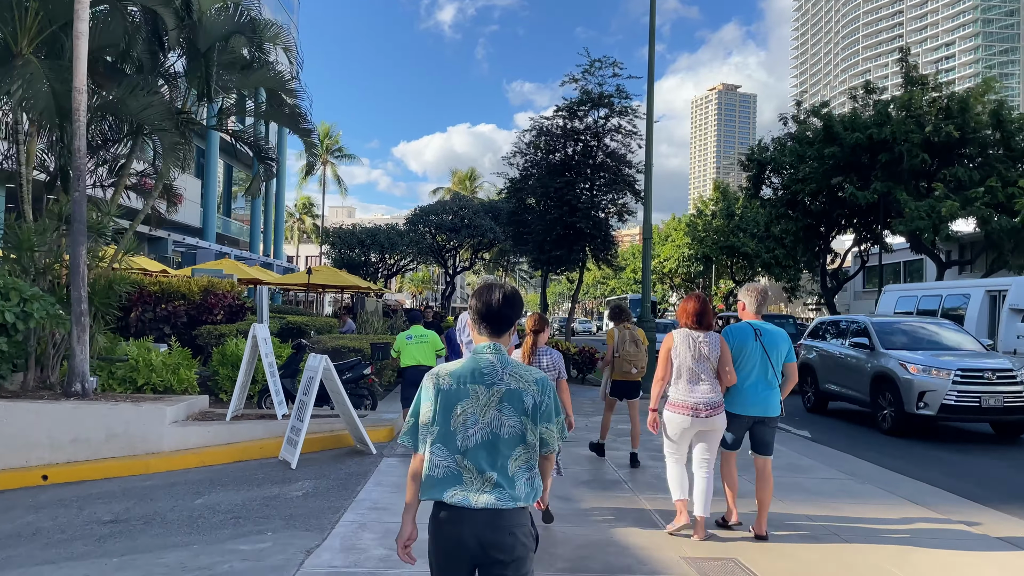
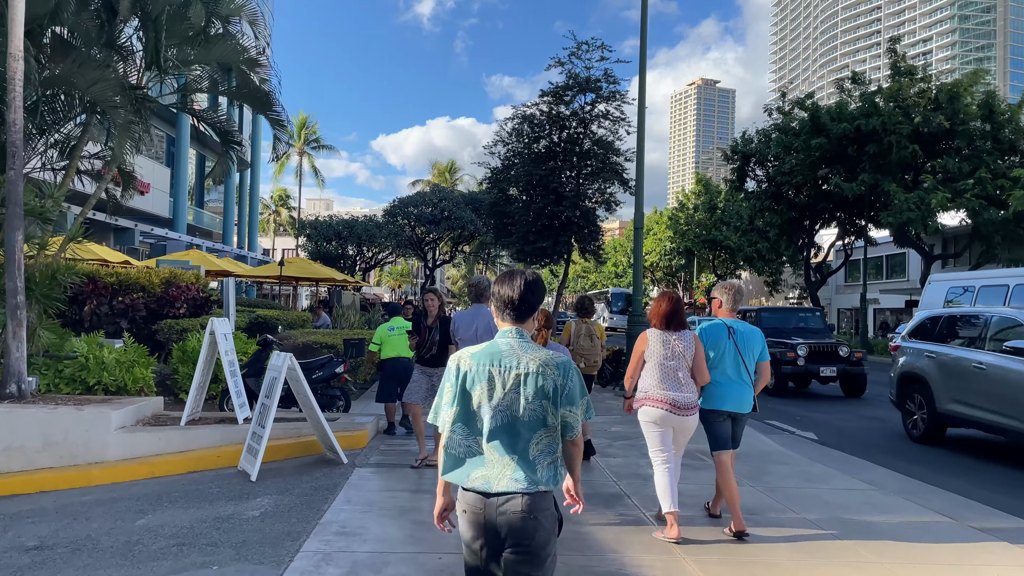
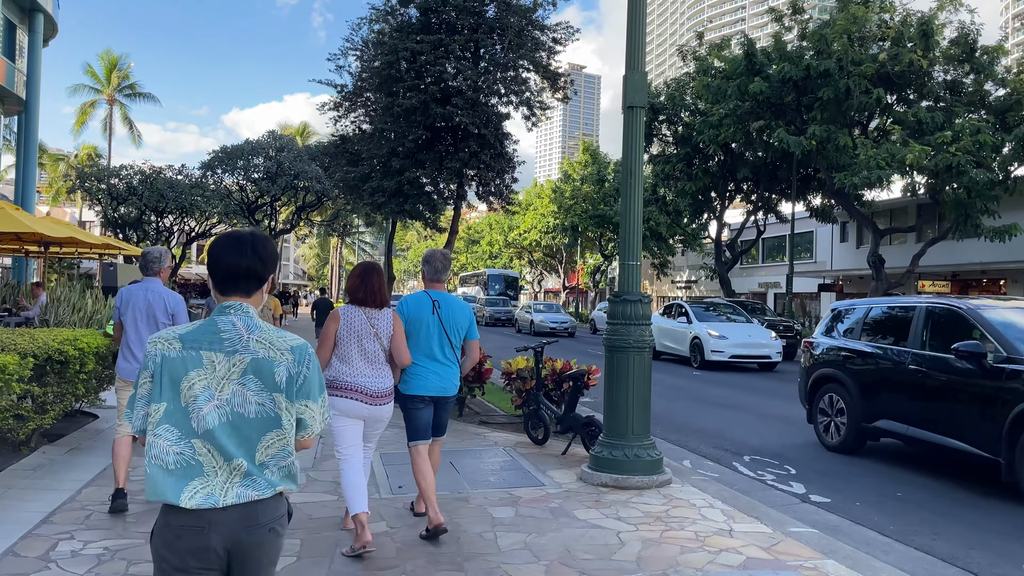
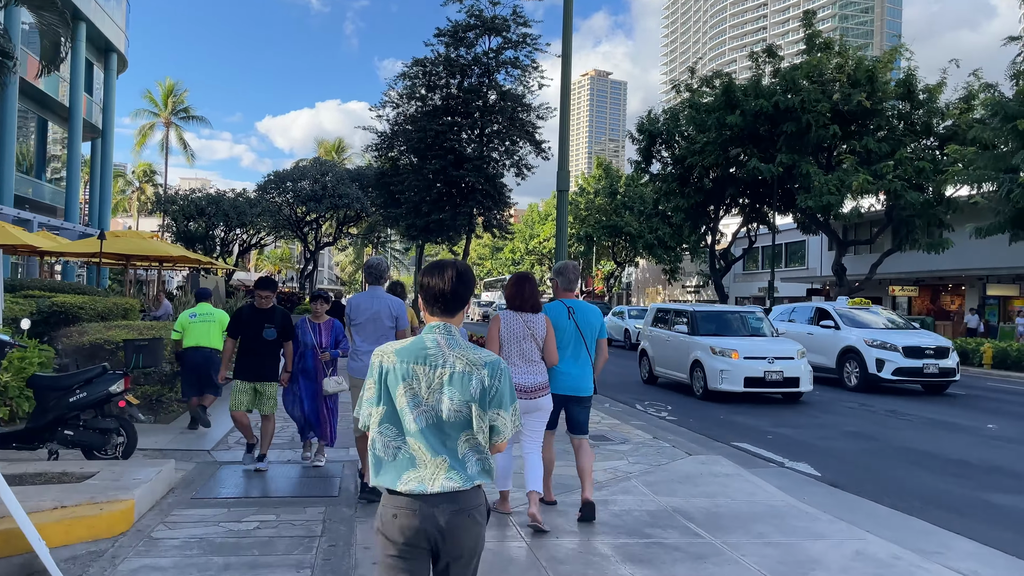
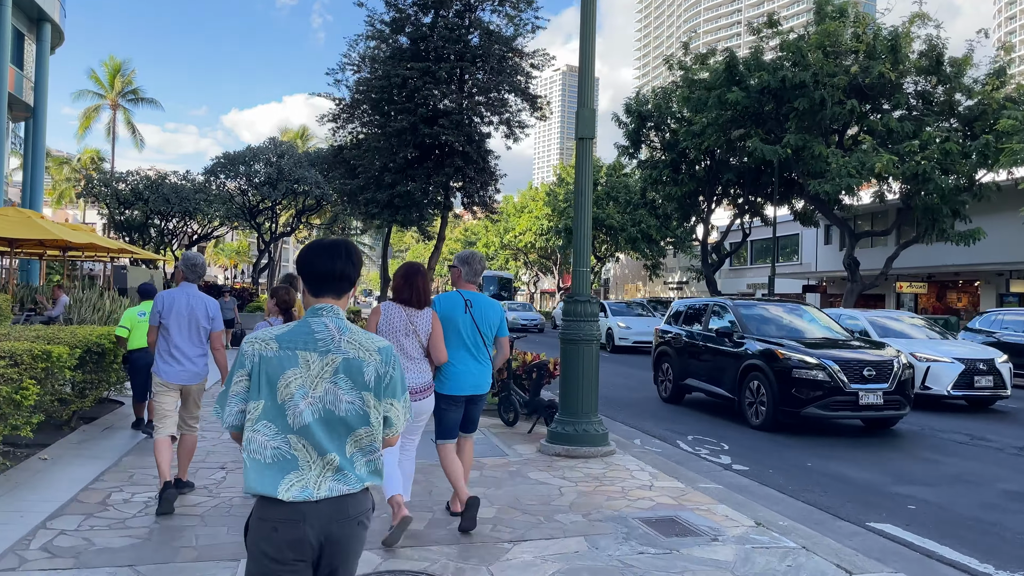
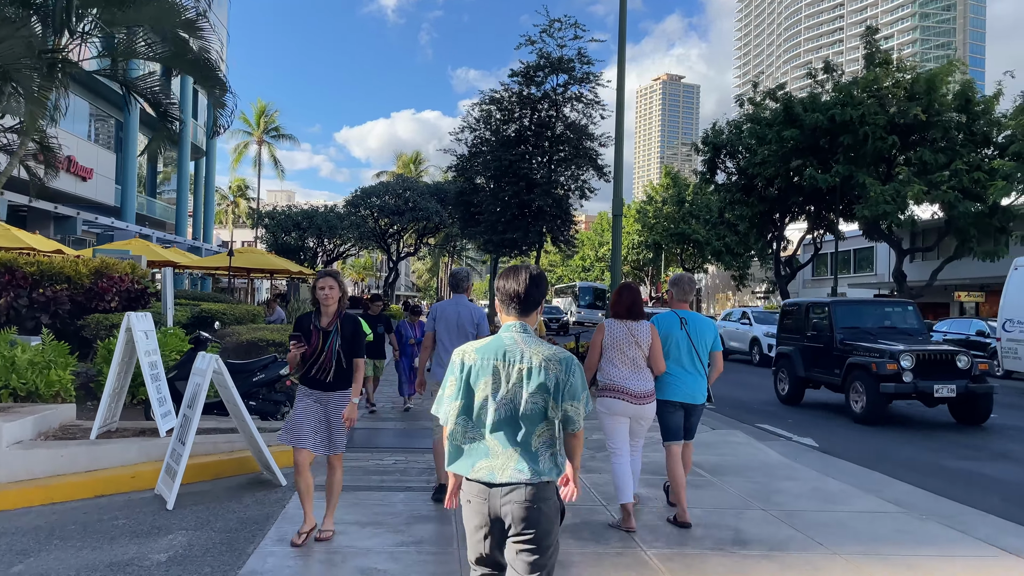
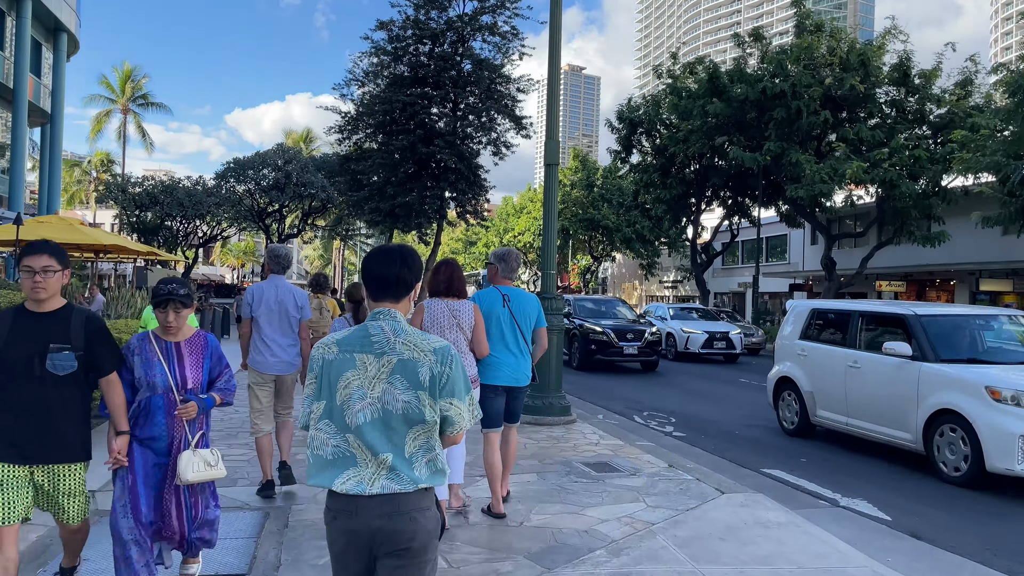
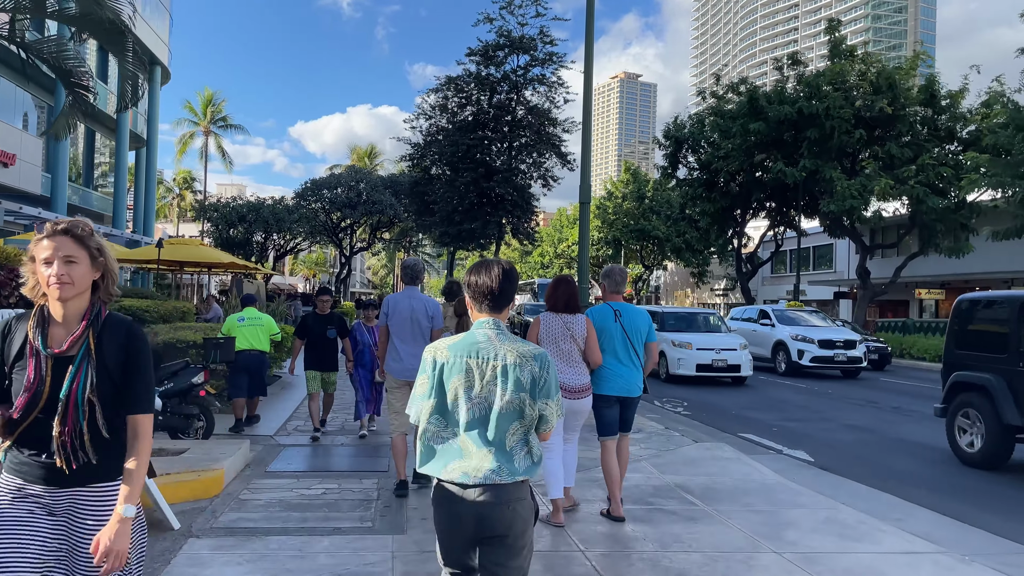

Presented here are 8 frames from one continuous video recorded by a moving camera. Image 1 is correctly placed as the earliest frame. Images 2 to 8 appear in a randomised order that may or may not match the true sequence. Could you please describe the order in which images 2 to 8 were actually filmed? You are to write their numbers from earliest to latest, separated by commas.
2, 6, 8, 4, 7, 5, 3
